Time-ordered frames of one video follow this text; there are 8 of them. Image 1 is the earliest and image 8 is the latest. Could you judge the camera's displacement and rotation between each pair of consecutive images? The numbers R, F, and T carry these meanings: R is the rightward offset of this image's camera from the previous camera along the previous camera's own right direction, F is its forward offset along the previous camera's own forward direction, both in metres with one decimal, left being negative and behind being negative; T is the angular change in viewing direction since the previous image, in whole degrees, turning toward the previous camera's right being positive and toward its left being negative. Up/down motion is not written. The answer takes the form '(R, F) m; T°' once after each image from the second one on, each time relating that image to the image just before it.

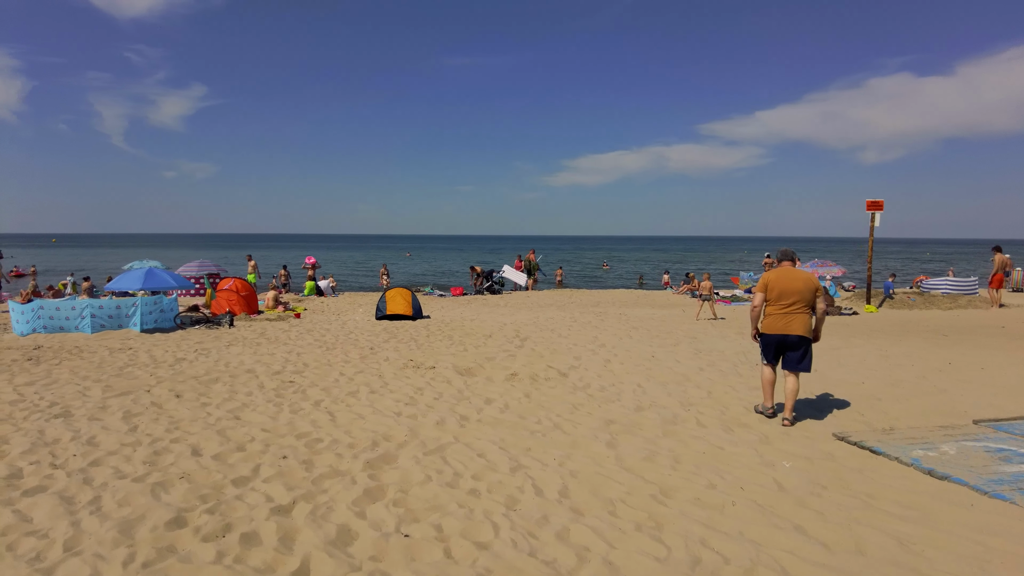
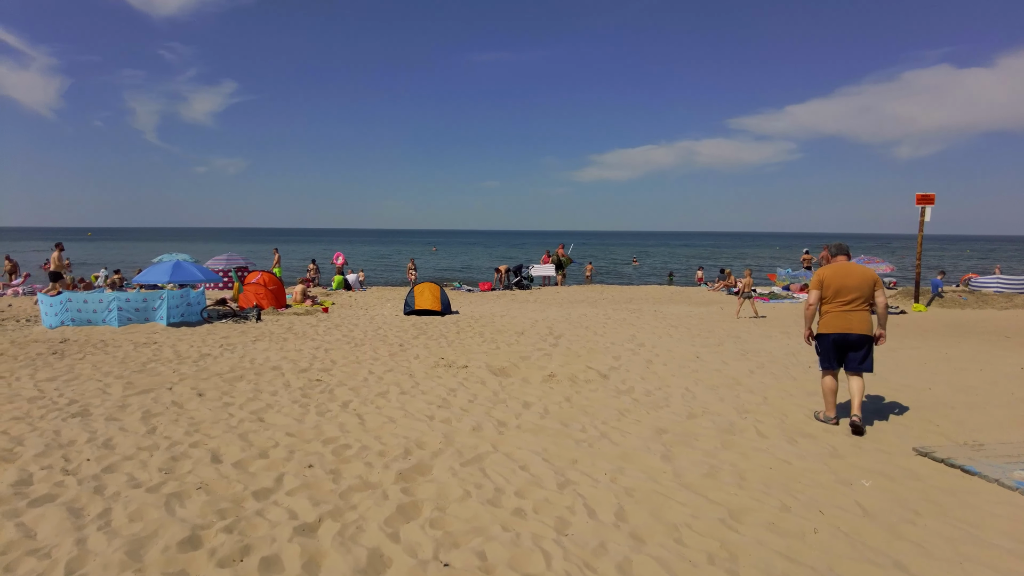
(-0.1, +0.4) m; -2°
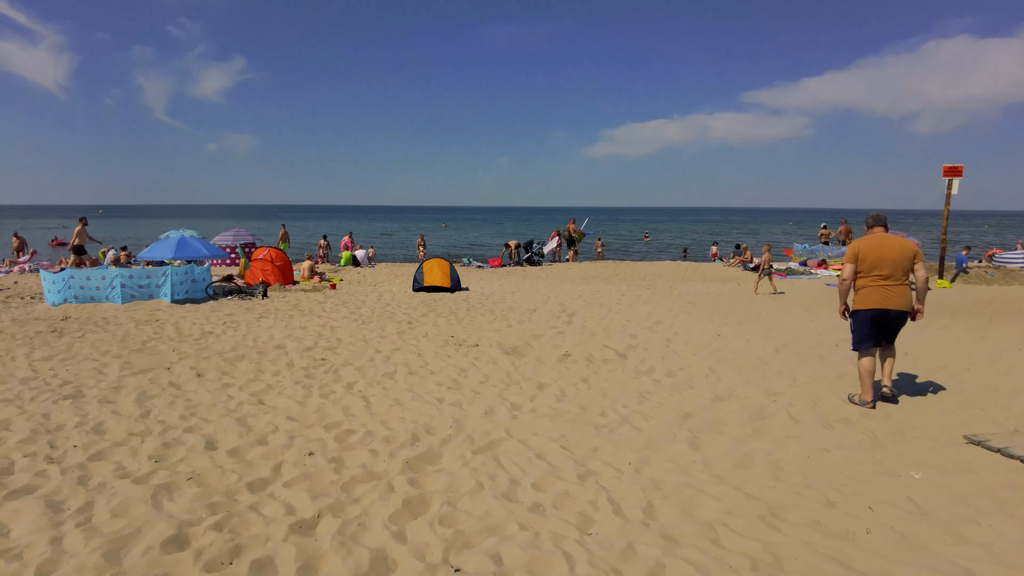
(0.0, +0.3) m; -1°
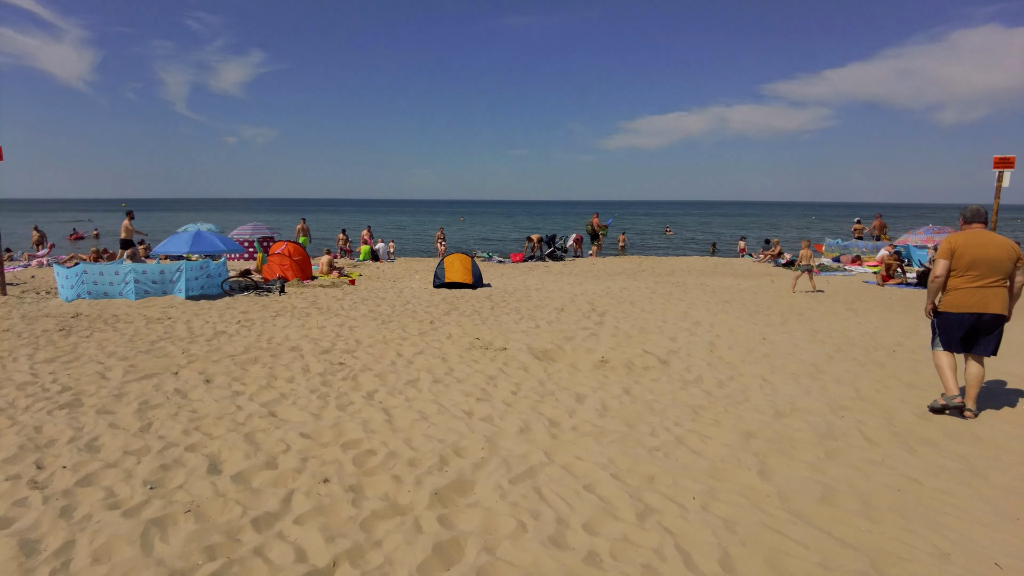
(-0.1, +0.5) m; -2°
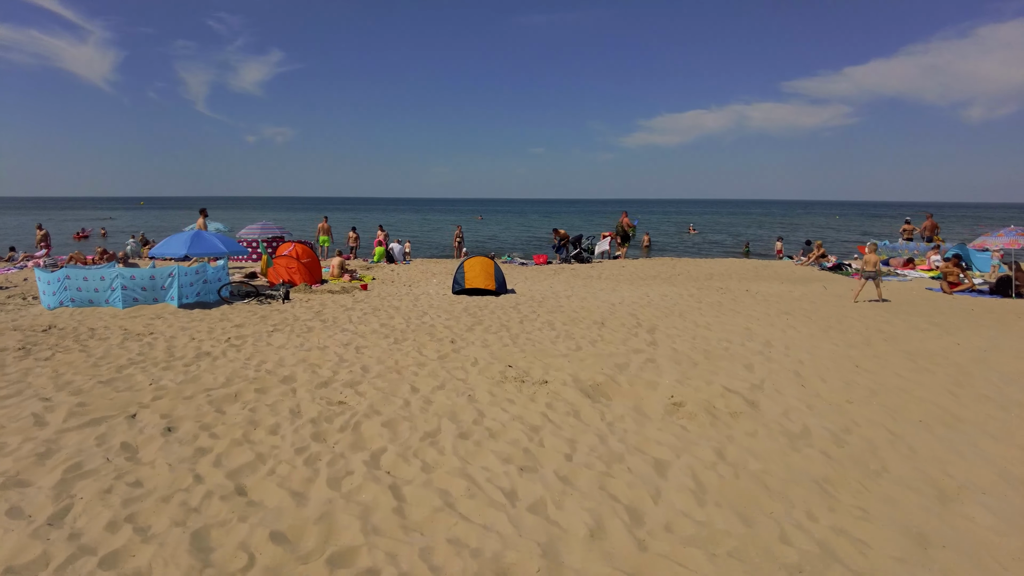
(-0.2, +1.2) m; -1°
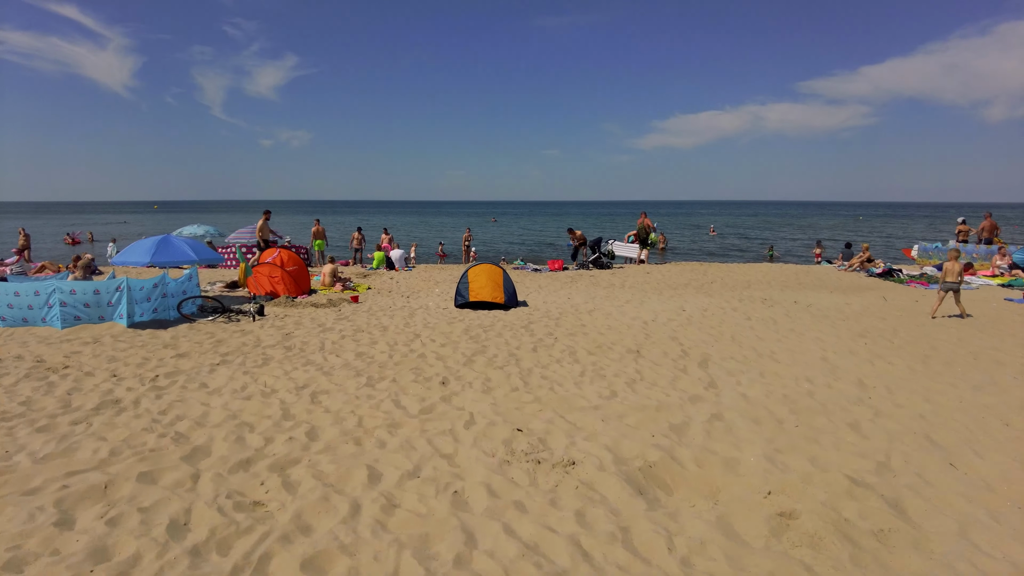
(0.0, +1.7) m; -1°
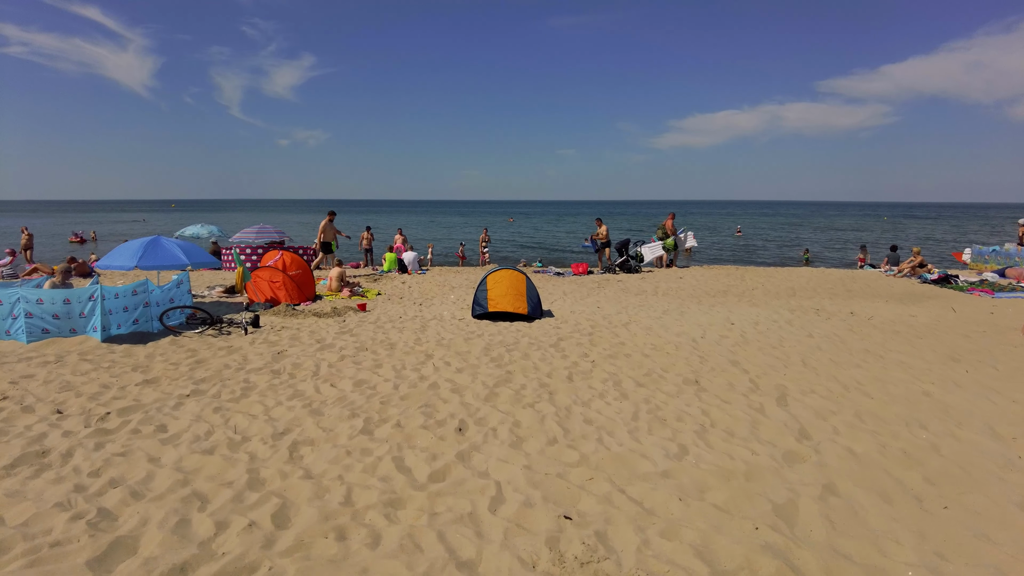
(-0.1, +1.1) m; -1°
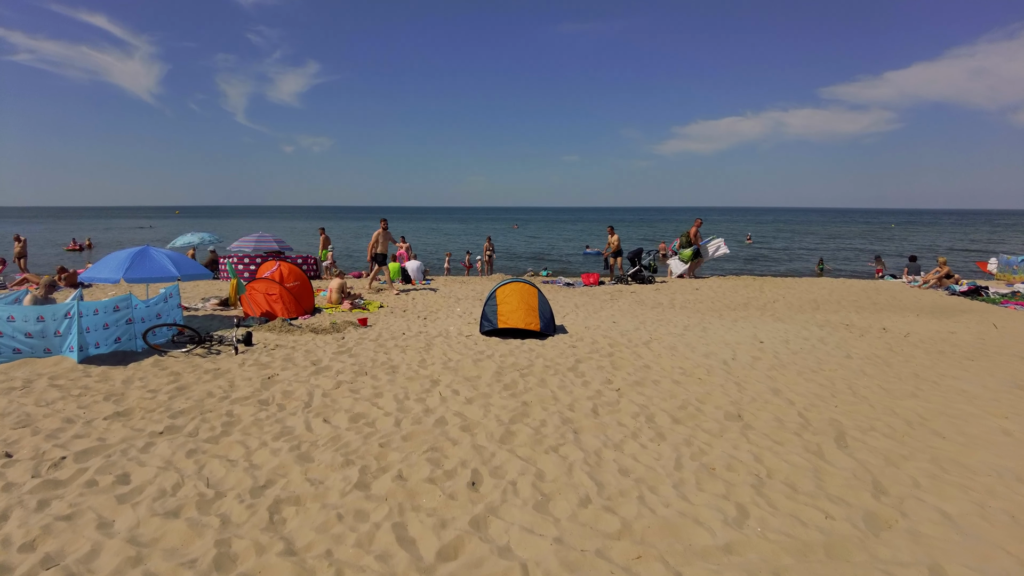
(-0.1, +0.6) m; 0°
